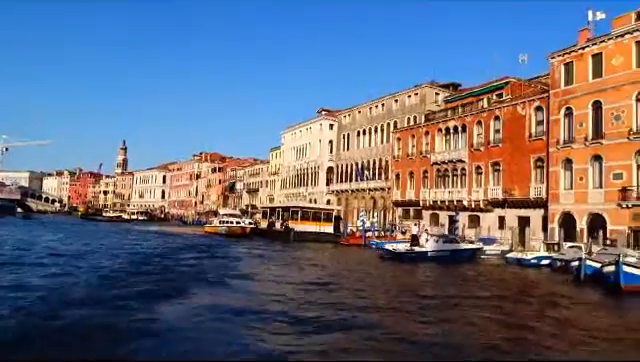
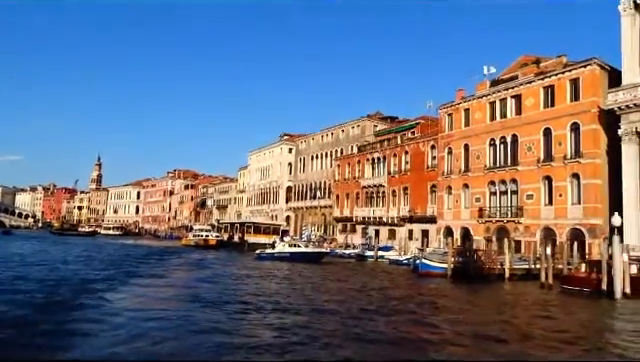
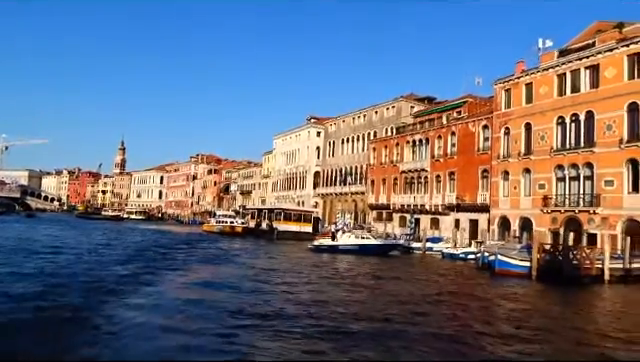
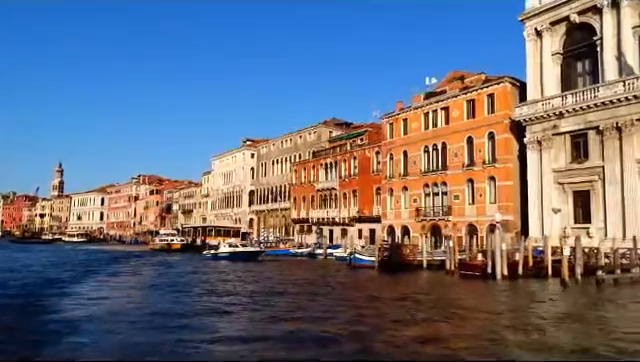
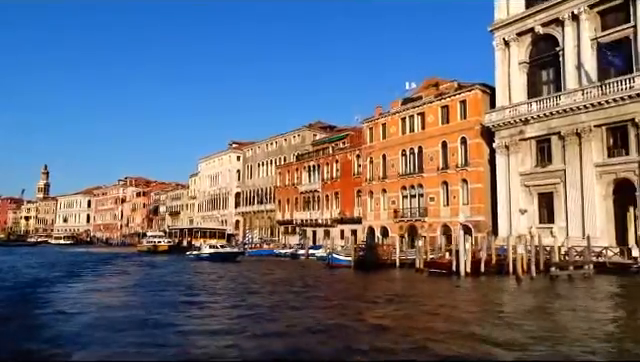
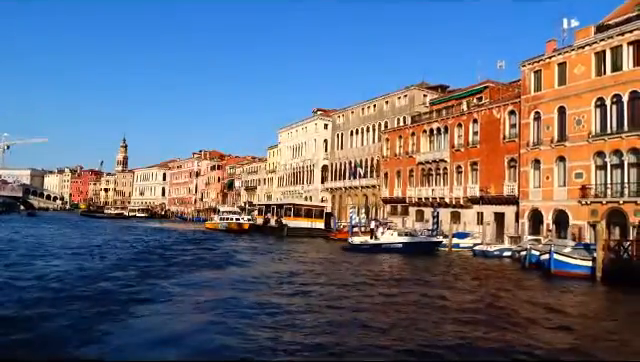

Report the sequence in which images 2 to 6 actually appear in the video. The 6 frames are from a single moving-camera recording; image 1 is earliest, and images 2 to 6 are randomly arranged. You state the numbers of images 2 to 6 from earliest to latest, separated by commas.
6, 3, 2, 4, 5
